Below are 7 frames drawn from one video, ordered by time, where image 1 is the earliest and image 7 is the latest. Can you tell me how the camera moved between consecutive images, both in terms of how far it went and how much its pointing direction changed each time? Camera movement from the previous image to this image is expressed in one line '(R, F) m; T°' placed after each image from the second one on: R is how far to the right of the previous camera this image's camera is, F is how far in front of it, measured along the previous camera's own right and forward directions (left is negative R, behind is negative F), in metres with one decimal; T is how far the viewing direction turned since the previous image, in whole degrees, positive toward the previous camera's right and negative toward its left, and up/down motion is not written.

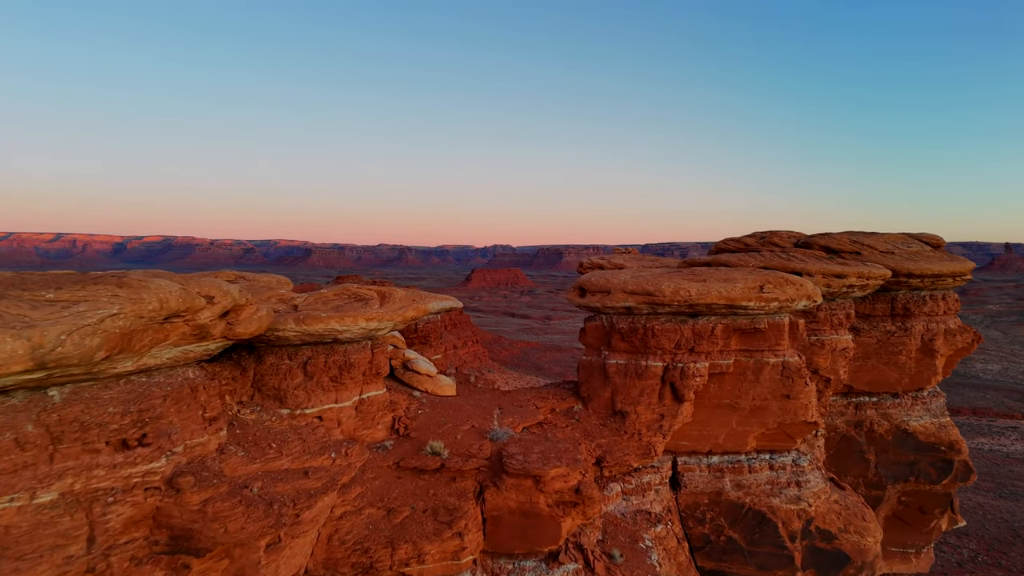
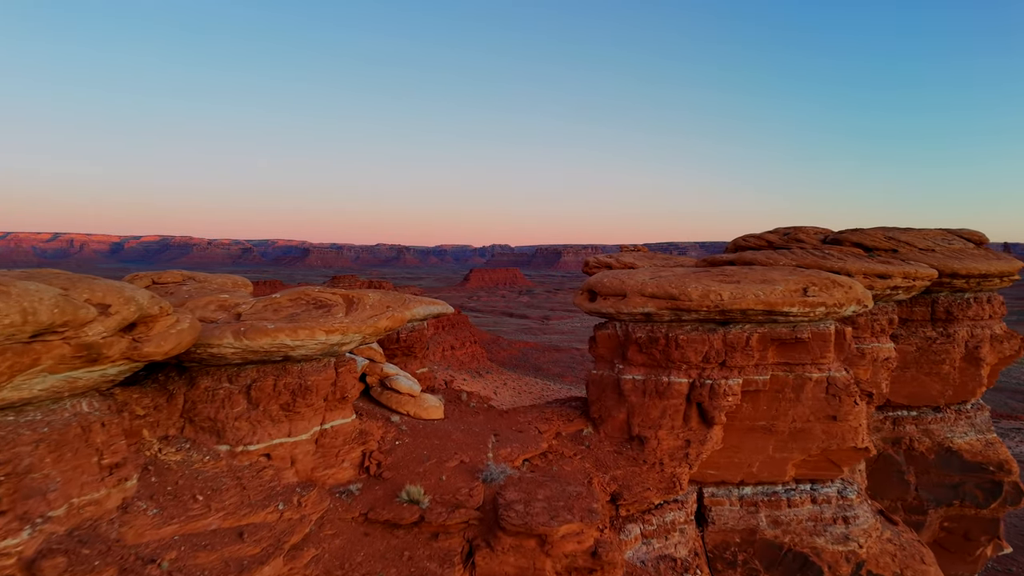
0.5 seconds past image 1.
(0.0, +0.9) m; 0°
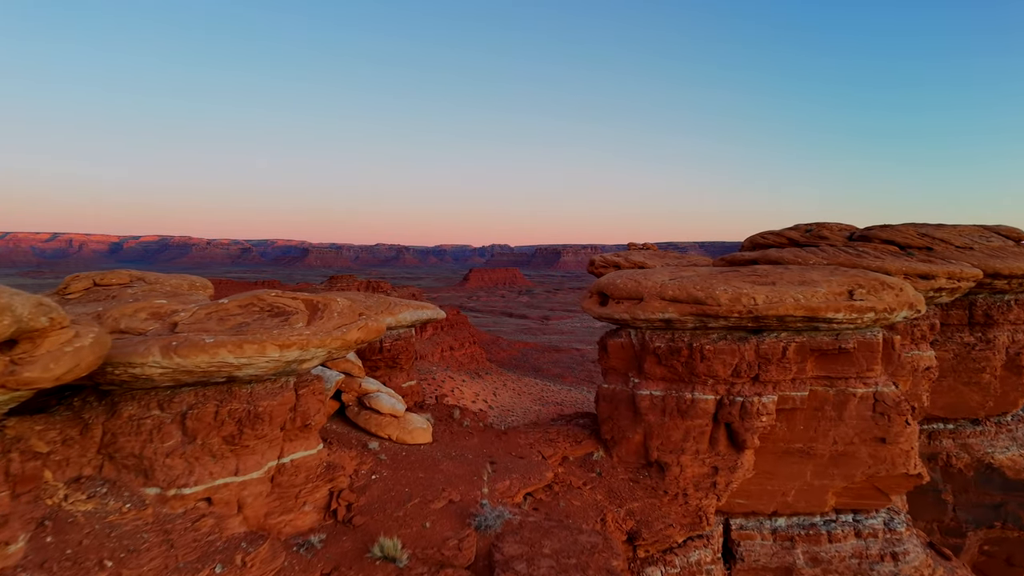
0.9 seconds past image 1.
(0.0, +0.7) m; 0°
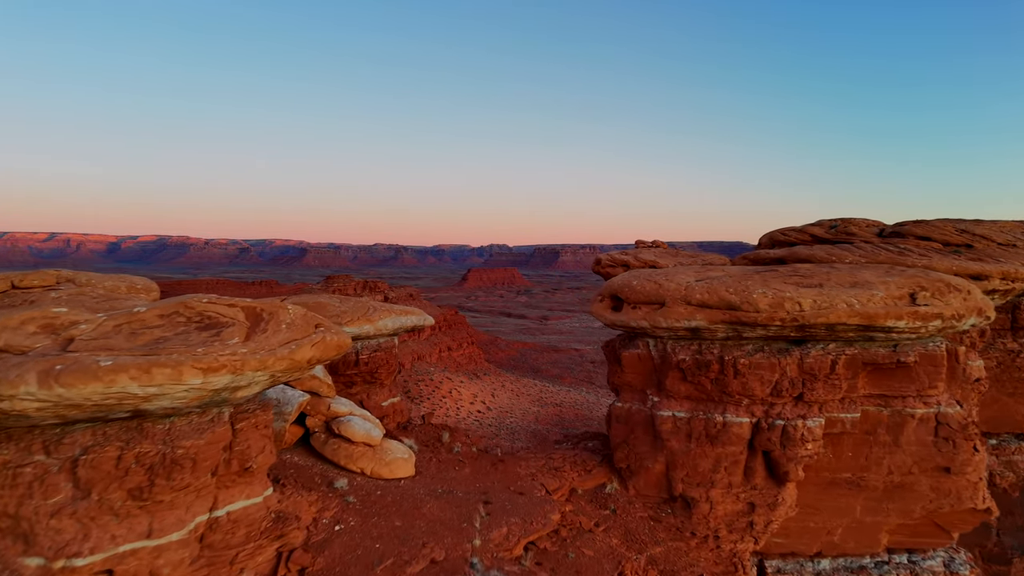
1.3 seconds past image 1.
(0.0, +0.7) m; 0°
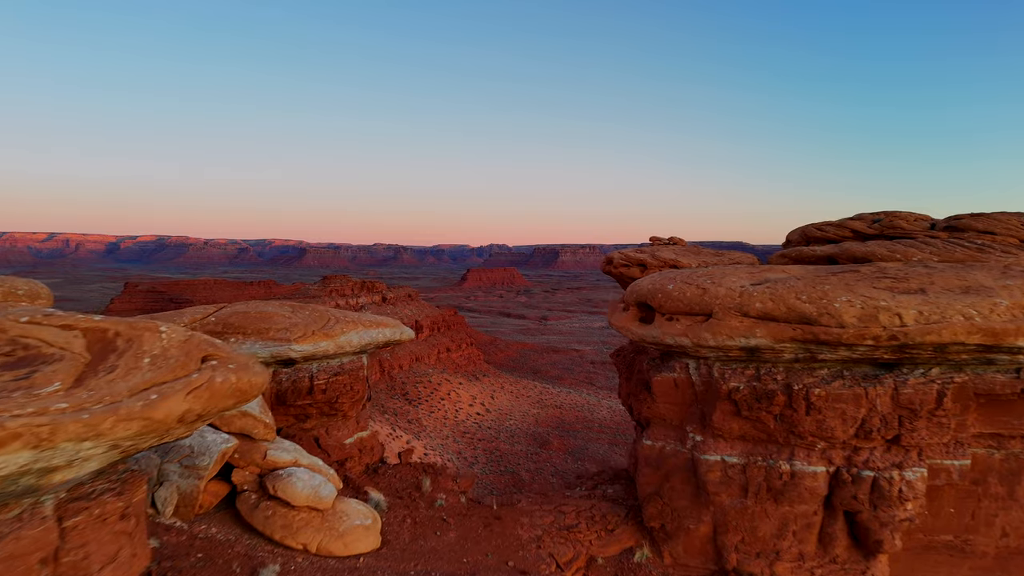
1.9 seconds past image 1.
(0.0, +0.9) m; 0°
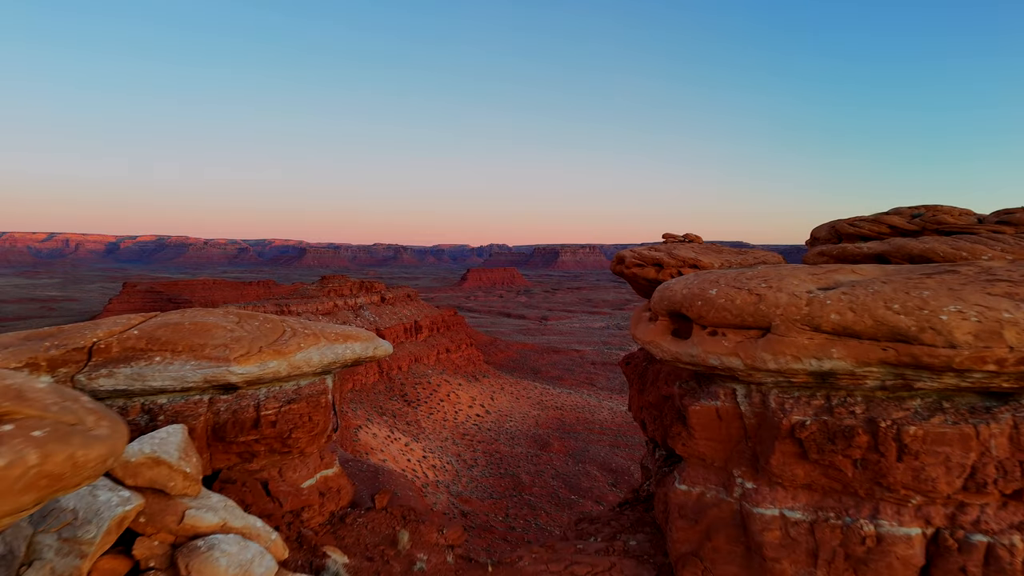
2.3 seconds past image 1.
(0.0, +0.7) m; 0°
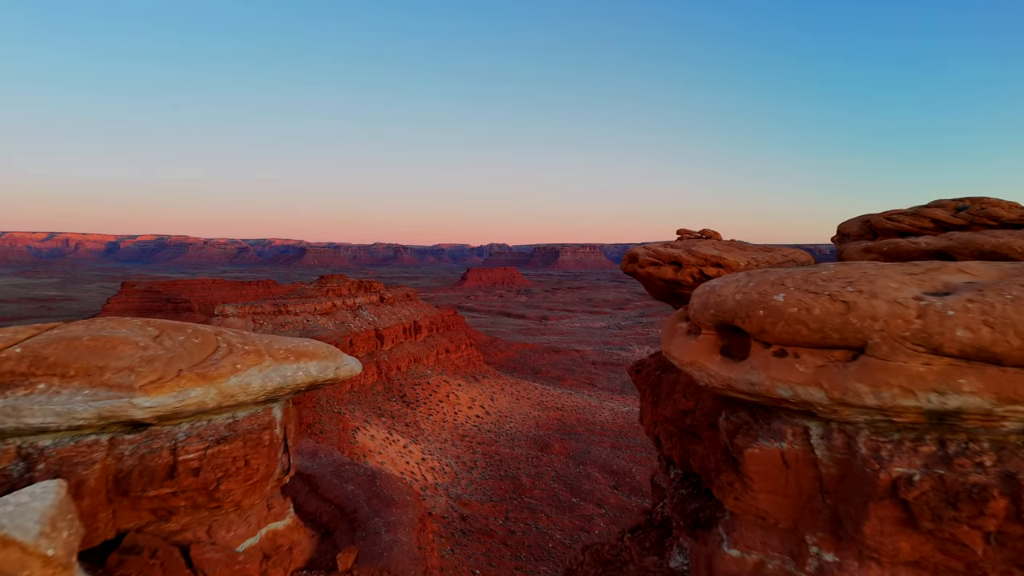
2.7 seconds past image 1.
(0.0, +0.6) m; 0°
